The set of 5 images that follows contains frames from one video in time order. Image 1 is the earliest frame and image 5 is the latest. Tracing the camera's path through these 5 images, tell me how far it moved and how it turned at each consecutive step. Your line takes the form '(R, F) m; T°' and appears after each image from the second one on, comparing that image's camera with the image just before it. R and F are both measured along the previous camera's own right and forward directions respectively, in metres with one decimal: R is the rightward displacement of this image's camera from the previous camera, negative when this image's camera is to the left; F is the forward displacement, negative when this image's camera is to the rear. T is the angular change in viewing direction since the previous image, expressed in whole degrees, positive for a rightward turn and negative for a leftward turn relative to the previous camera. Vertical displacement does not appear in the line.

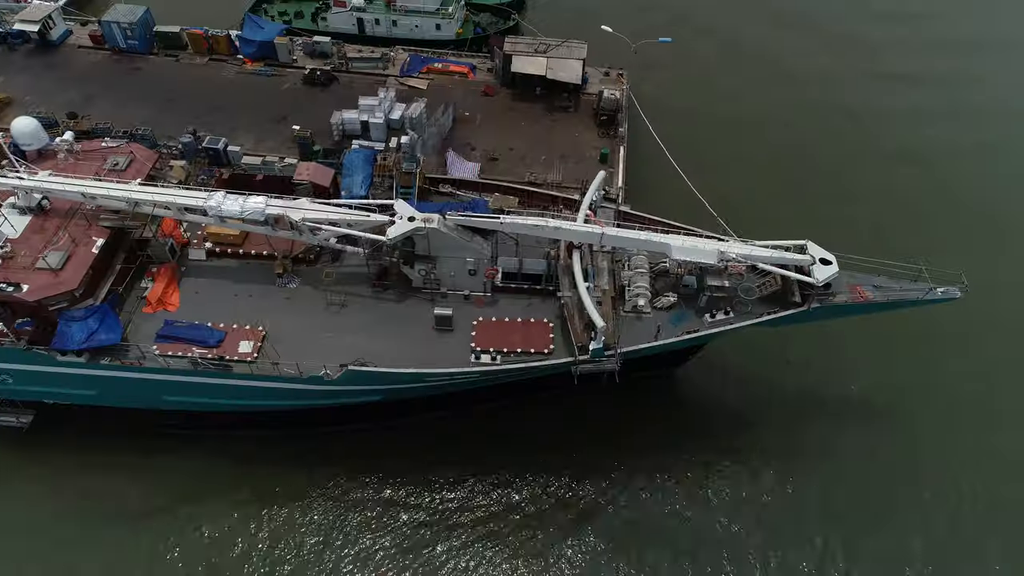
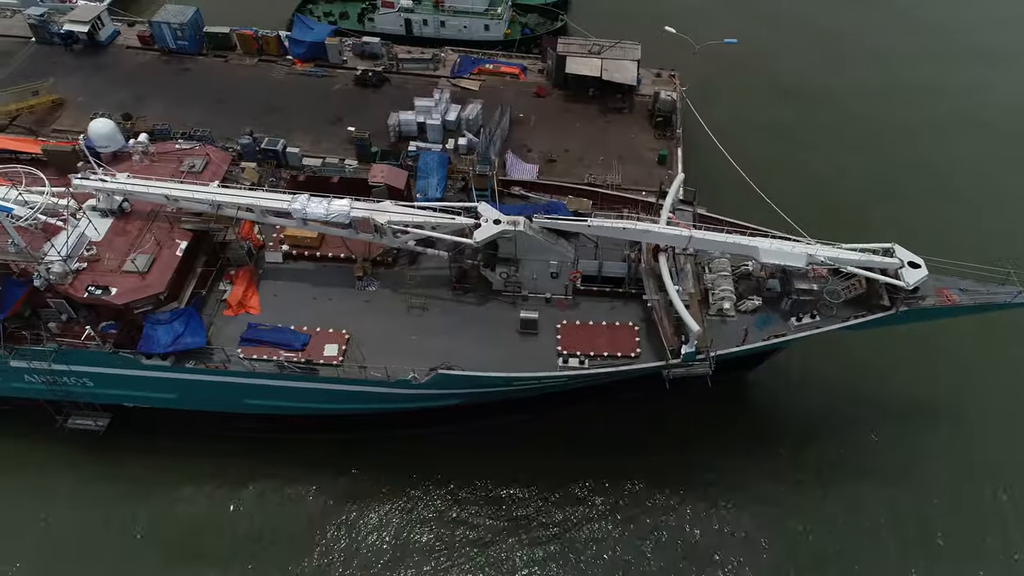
(-1.9, +0.1) m; 0°
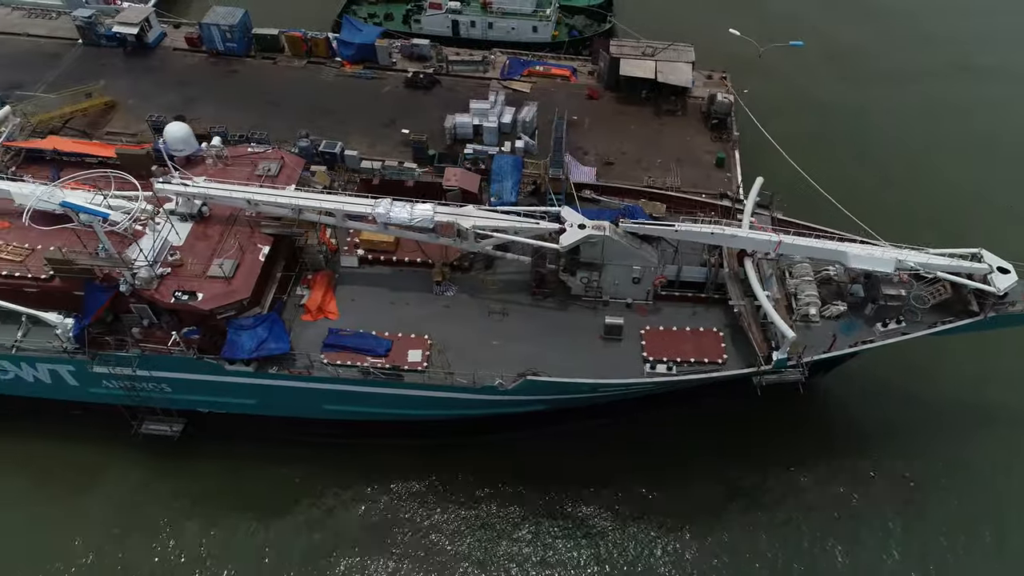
(-1.8, +0.2) m; 0°
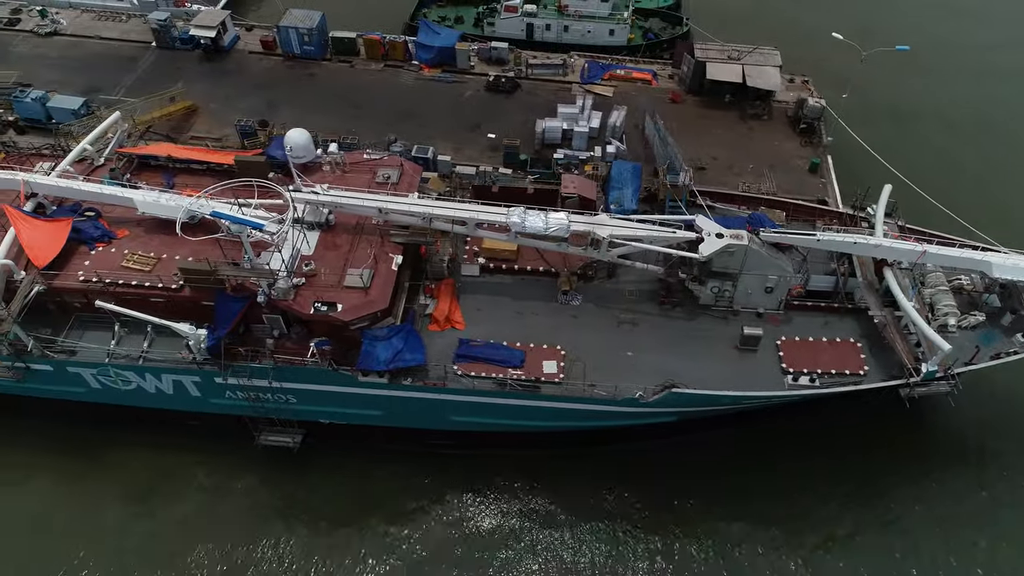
(-2.9, +0.4) m; 0°
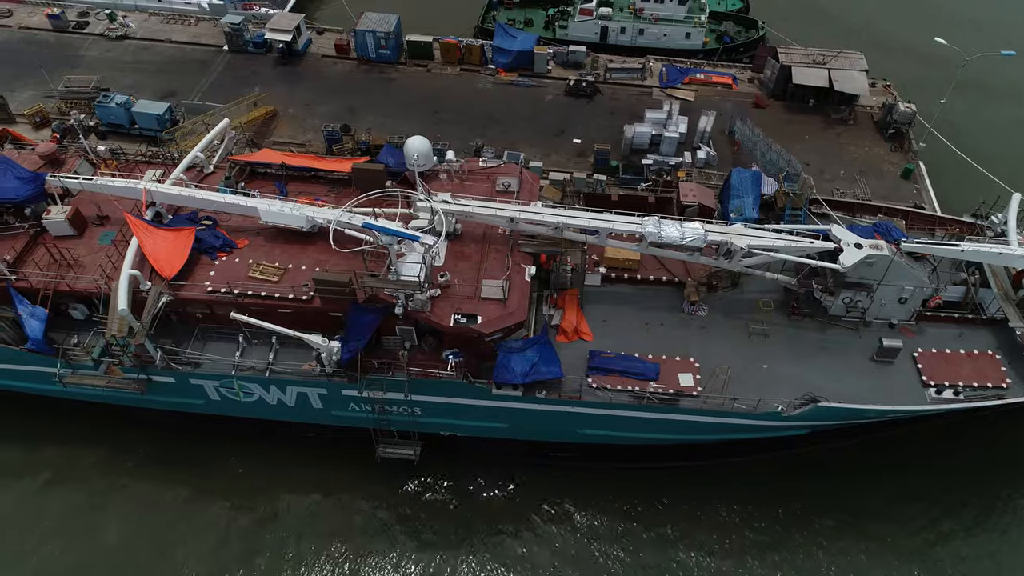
(-2.8, +0.4) m; 0°
